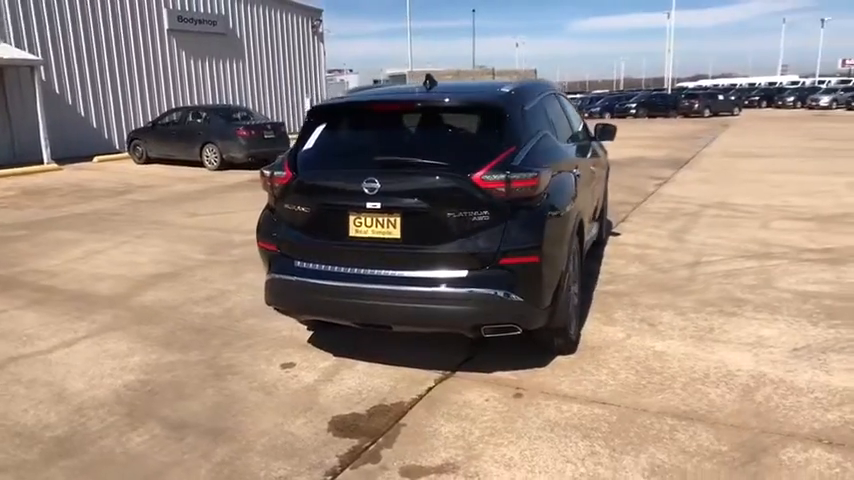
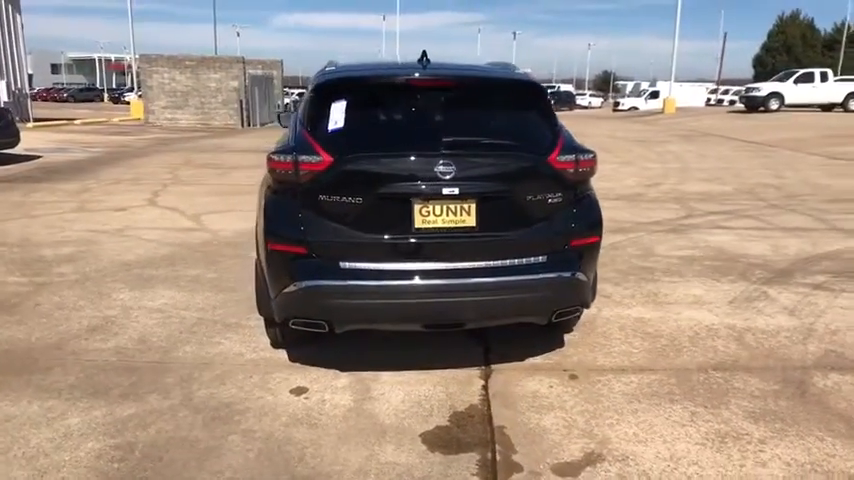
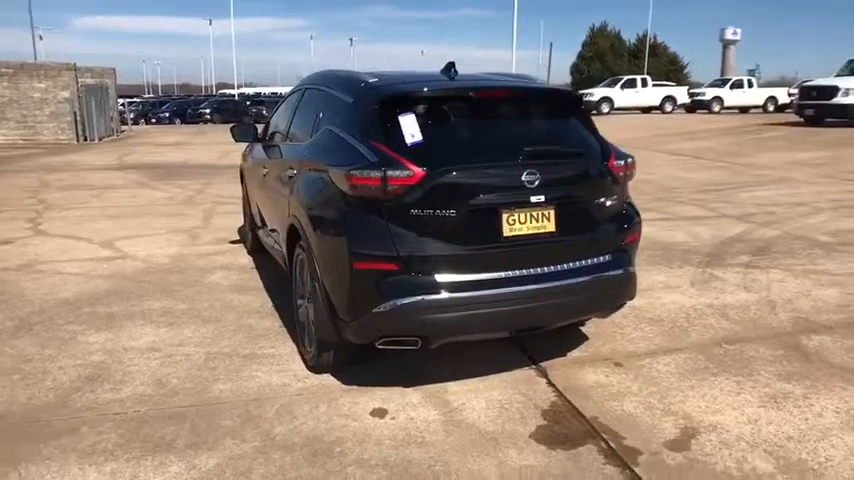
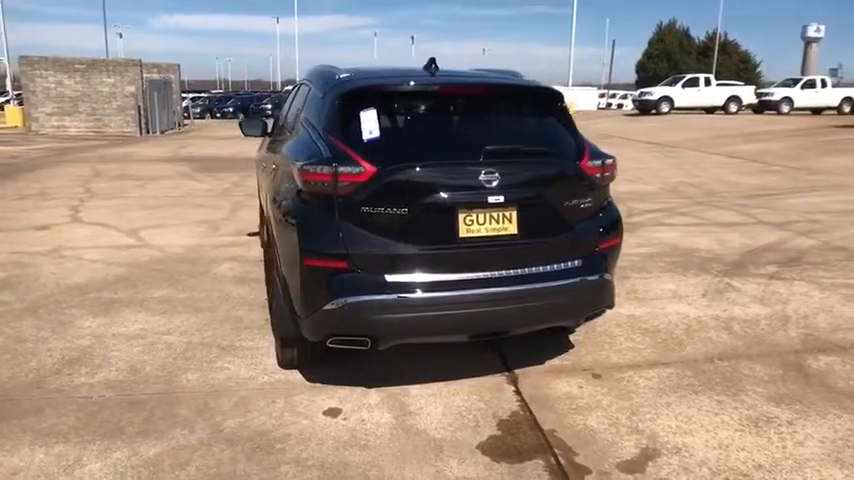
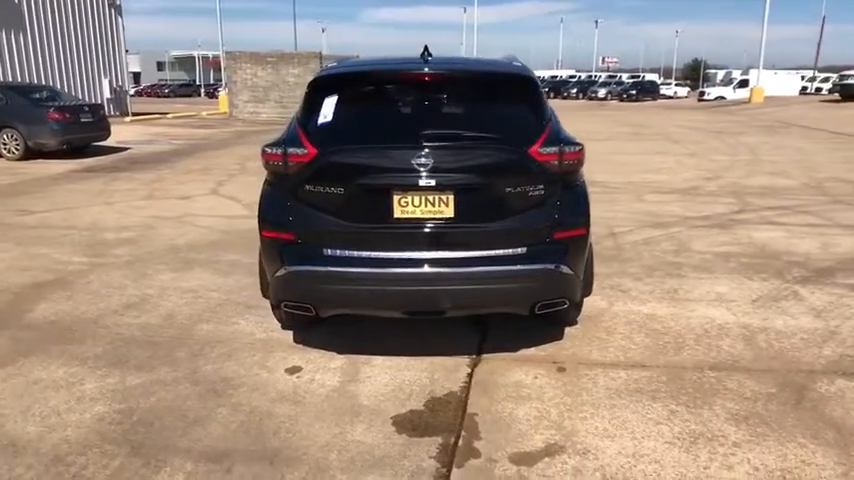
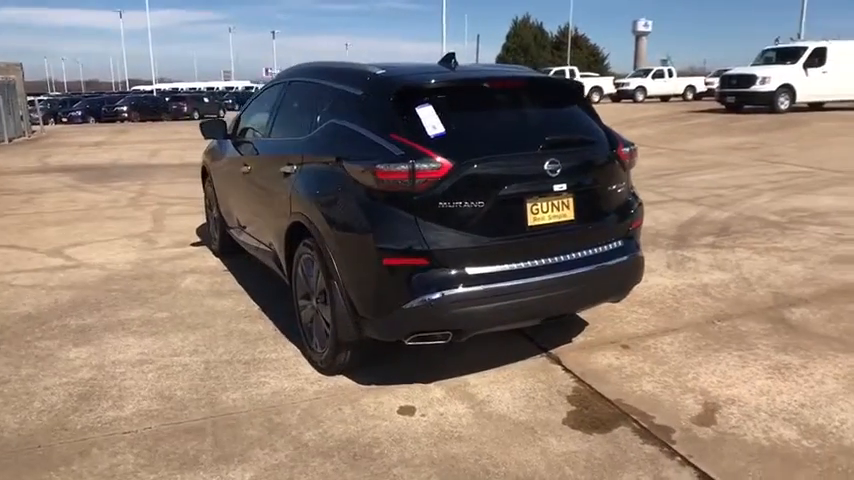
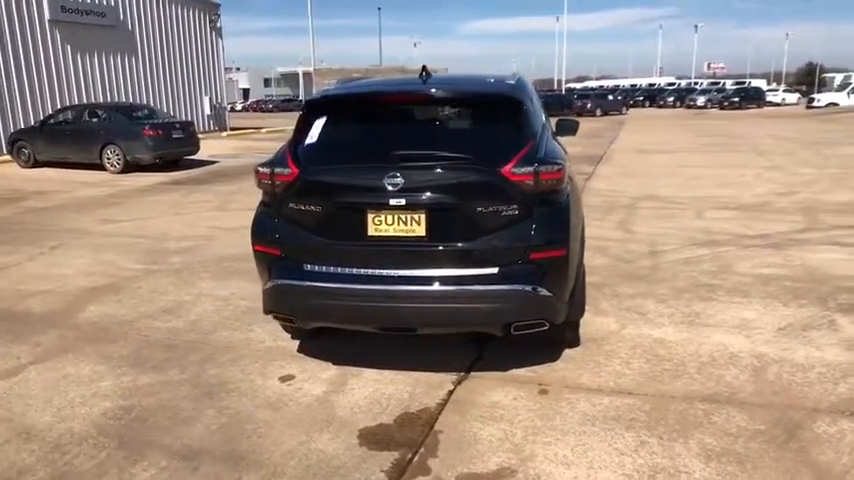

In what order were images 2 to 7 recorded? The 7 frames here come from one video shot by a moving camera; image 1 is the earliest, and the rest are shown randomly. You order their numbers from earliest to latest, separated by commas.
7, 5, 2, 4, 3, 6
